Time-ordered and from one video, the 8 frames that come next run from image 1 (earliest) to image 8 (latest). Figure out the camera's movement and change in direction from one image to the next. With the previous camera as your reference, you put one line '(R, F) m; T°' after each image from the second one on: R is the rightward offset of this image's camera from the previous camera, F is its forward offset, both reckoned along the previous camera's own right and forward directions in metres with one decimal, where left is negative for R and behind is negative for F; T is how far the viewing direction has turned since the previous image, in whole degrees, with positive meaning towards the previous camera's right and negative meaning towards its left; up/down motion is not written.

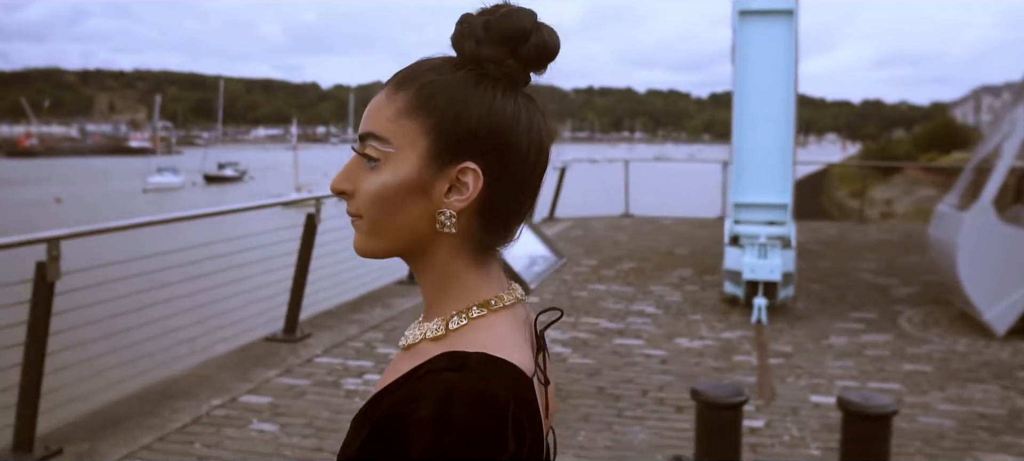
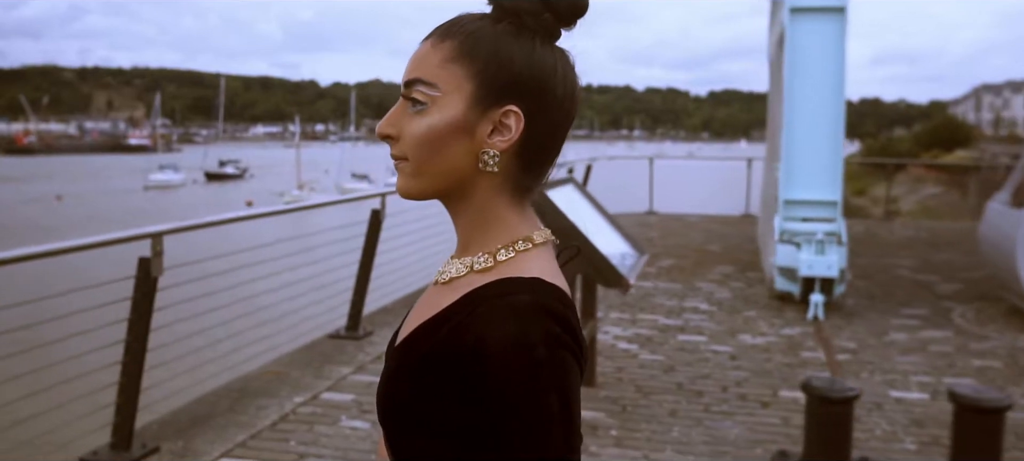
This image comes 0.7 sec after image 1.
(-0.5, 0.0) m; +1°
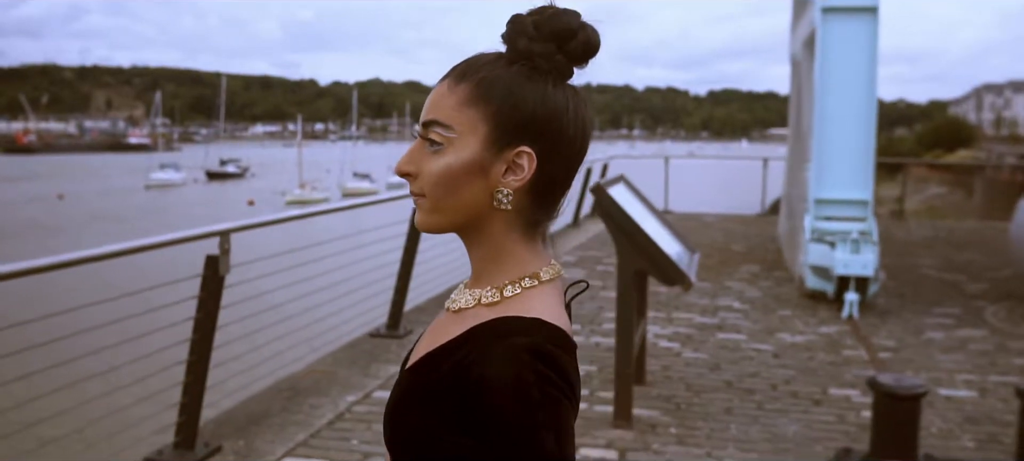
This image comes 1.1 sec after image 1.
(-0.3, 0.0) m; 0°
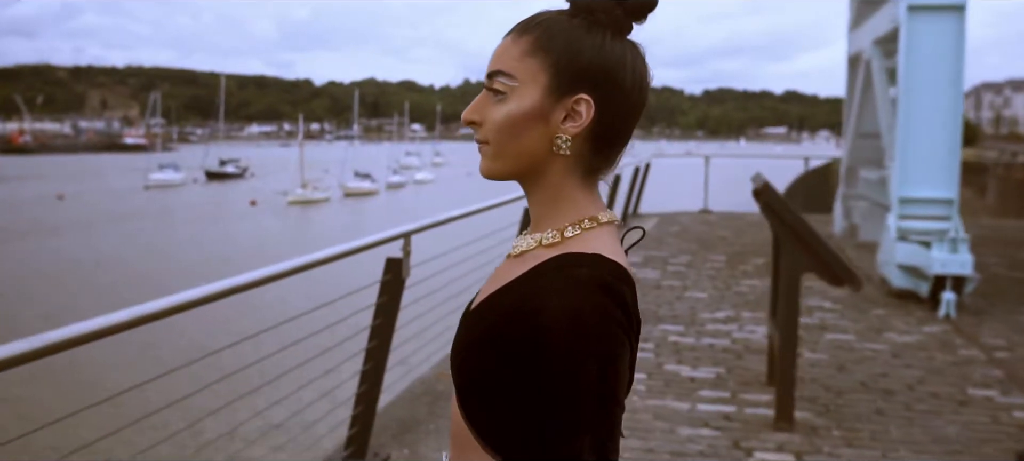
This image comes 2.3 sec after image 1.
(-0.8, +0.1) m; +1°
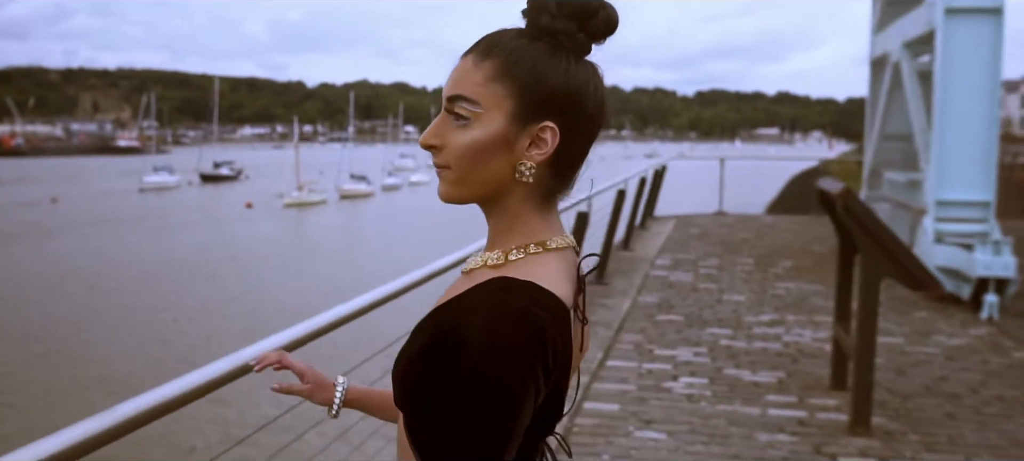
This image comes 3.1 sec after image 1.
(-0.4, 0.0) m; +1°
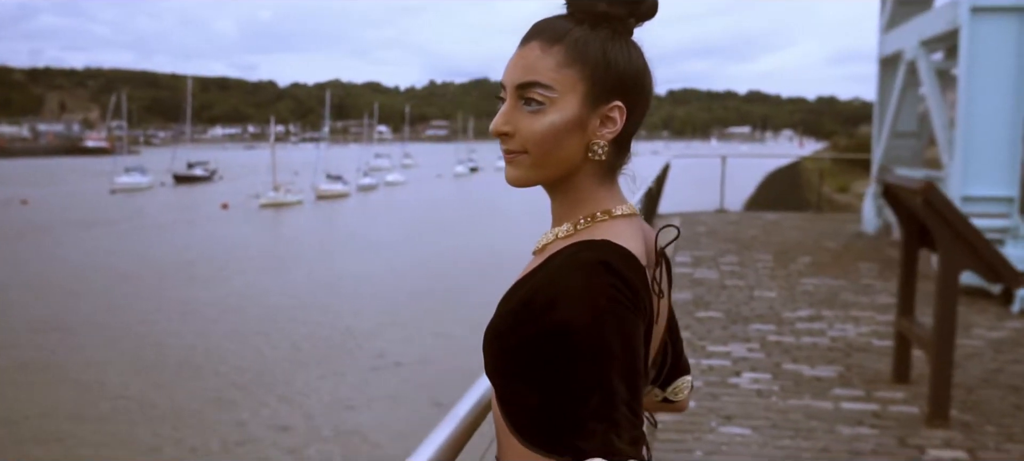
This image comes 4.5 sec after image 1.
(-0.5, 0.0) m; +2°
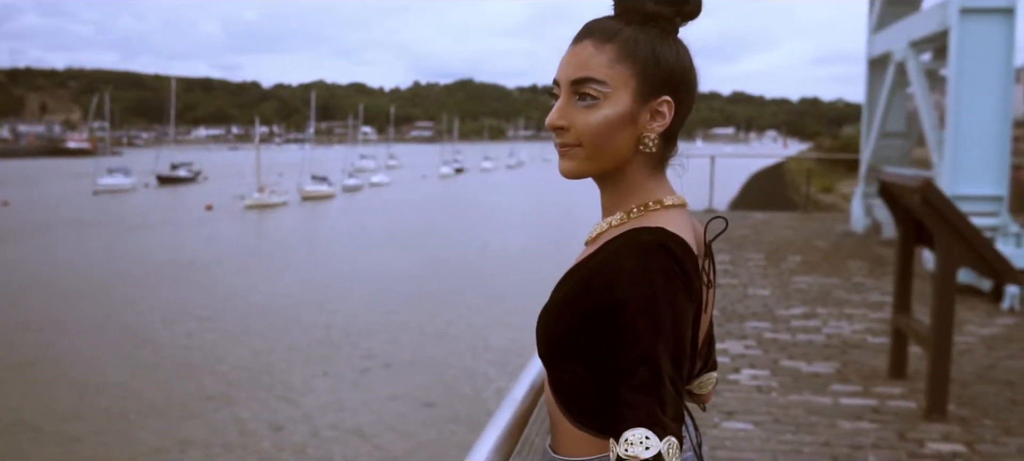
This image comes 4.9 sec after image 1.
(-0.1, 0.0) m; +1°
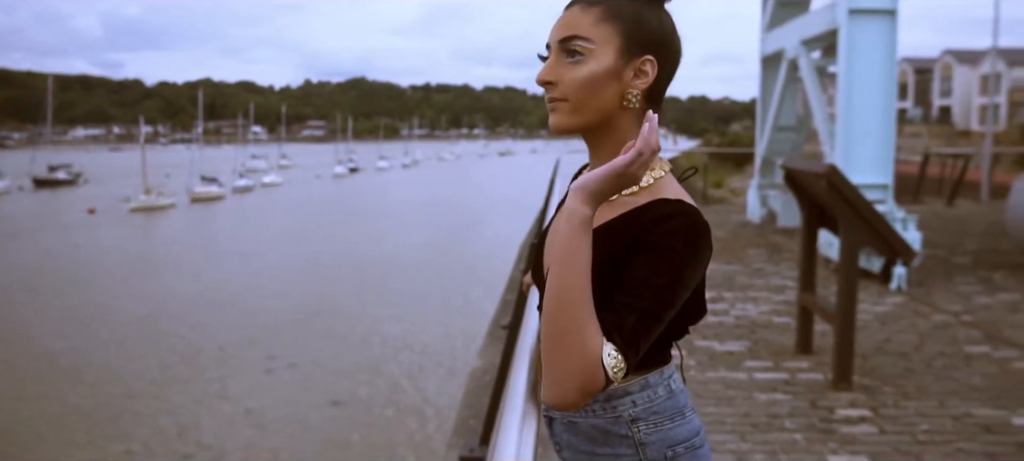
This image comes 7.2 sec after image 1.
(-0.2, -0.1) m; +6°
